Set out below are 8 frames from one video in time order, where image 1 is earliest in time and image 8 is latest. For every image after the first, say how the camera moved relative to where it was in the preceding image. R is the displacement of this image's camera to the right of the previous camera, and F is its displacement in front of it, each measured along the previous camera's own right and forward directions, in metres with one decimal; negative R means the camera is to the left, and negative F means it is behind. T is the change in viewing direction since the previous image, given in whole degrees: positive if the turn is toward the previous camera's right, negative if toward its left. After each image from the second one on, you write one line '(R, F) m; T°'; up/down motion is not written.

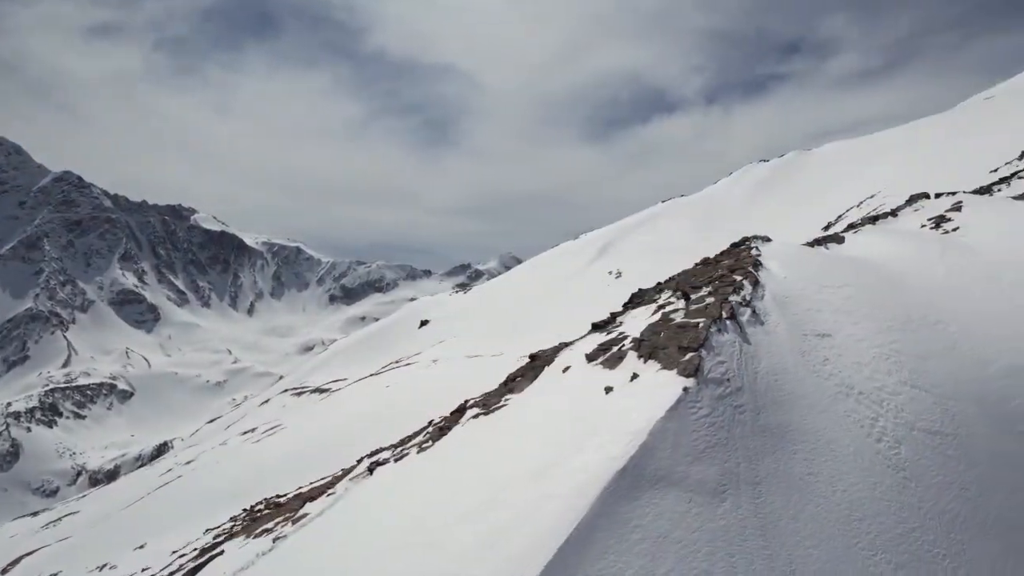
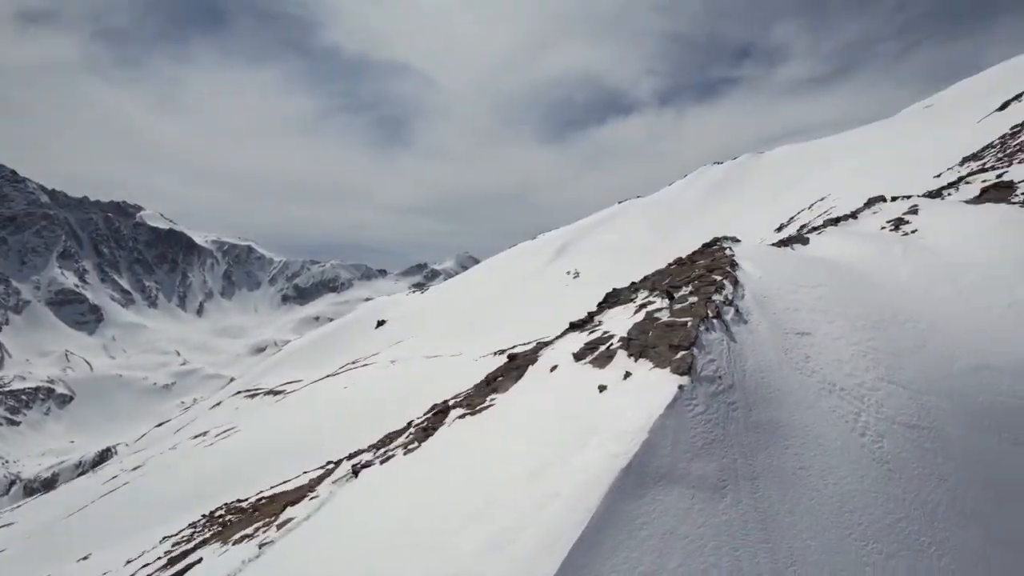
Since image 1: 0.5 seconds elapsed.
(-0.5, 0.0) m; +4°
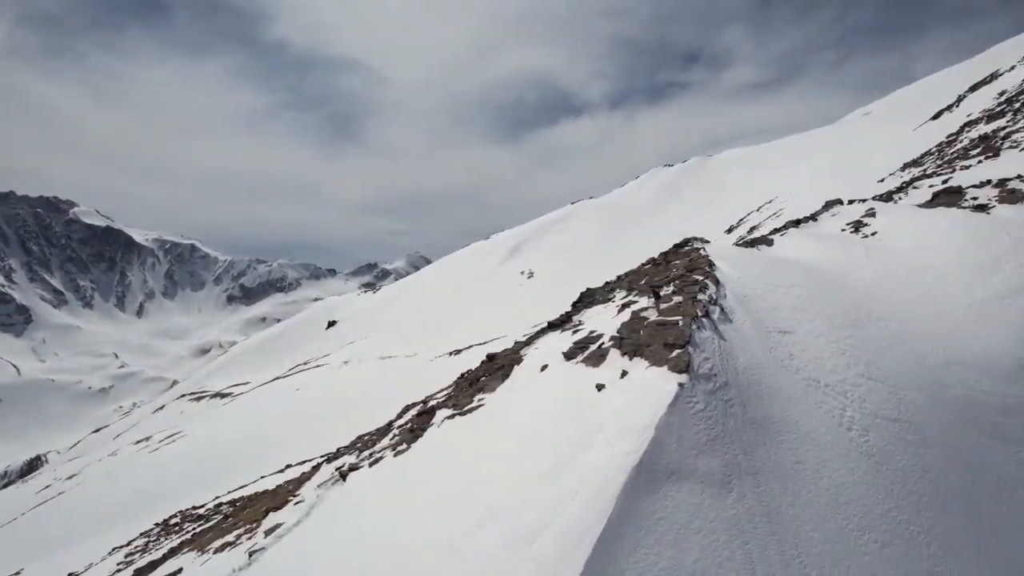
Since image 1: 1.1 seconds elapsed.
(-0.7, 0.0) m; +4°
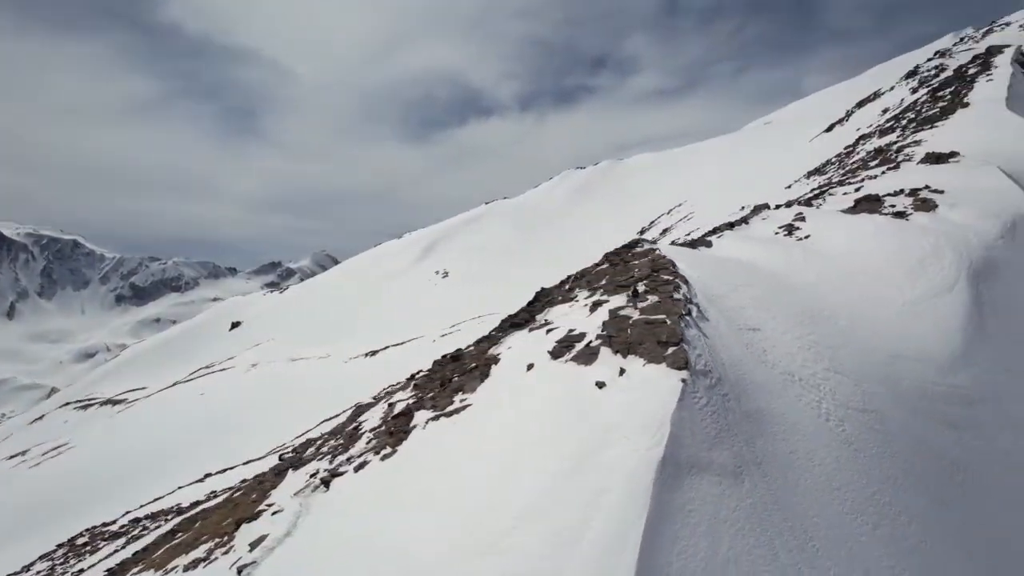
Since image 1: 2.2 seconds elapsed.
(-1.3, +0.1) m; +8°
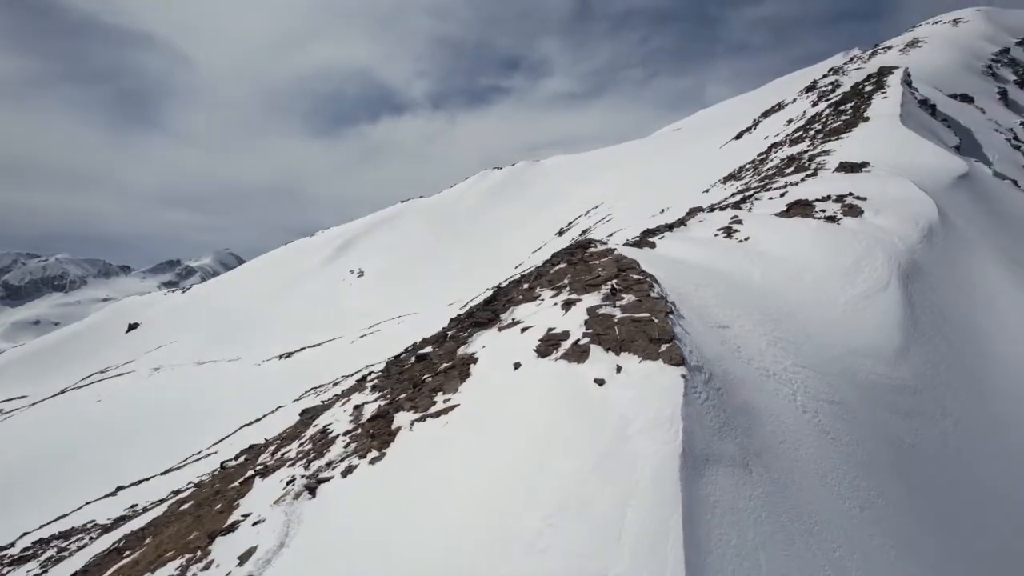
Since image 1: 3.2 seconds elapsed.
(-1.3, +0.1) m; +8°
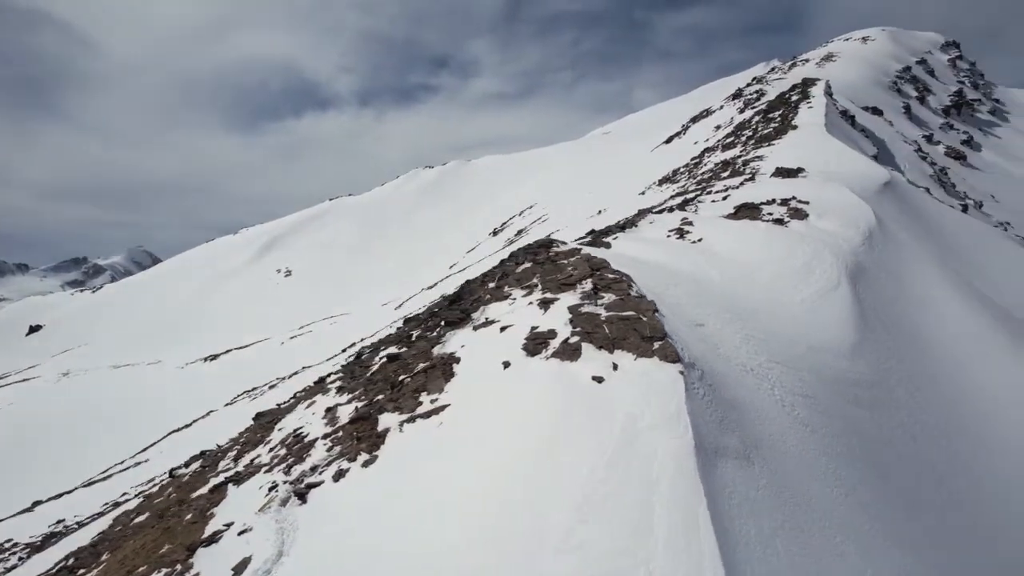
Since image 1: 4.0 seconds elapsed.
(-1.0, +0.1) m; +6°
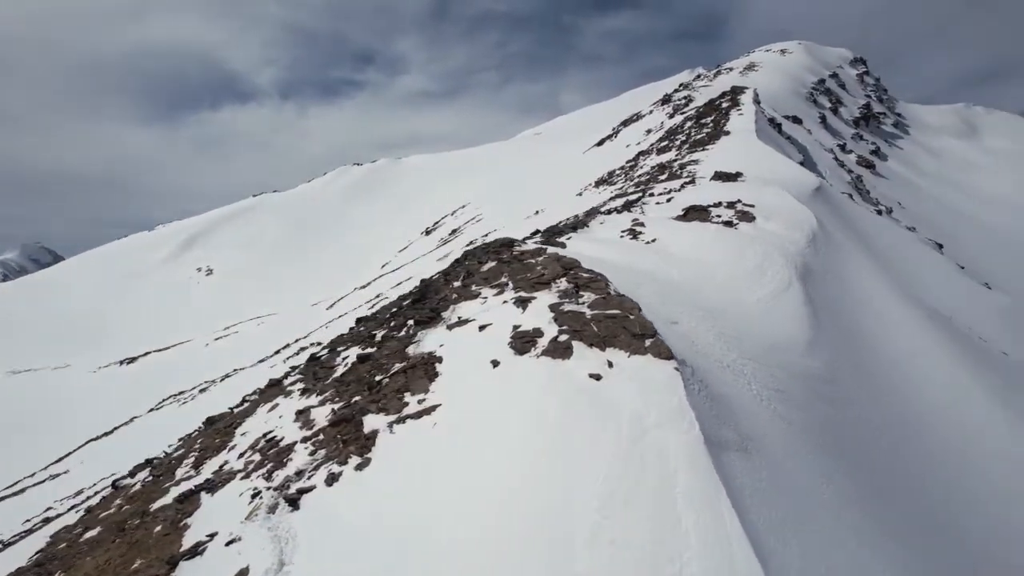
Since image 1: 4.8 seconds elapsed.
(-1.1, +0.1) m; +6°
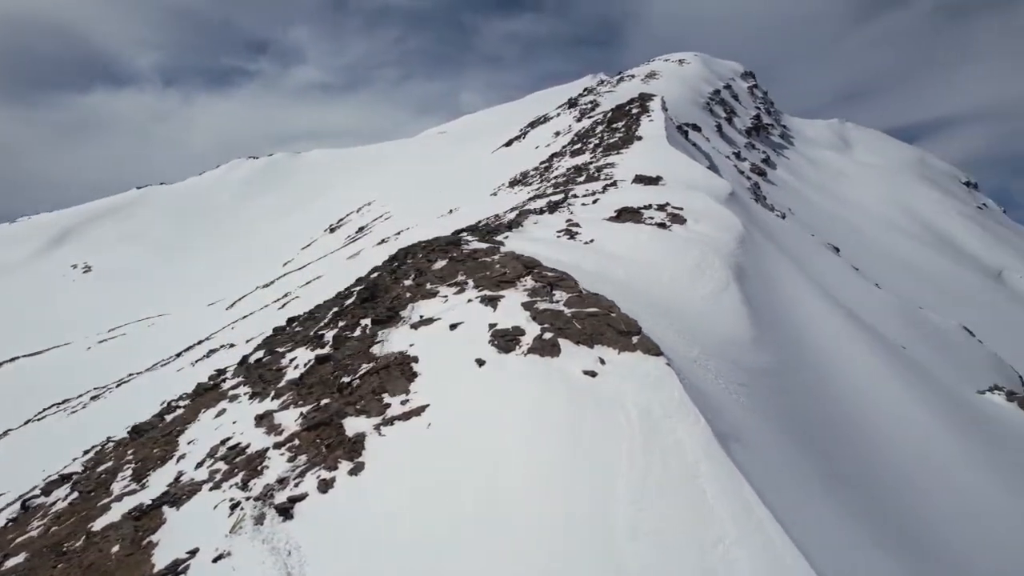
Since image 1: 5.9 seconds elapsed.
(-1.5, +0.1) m; +9°
